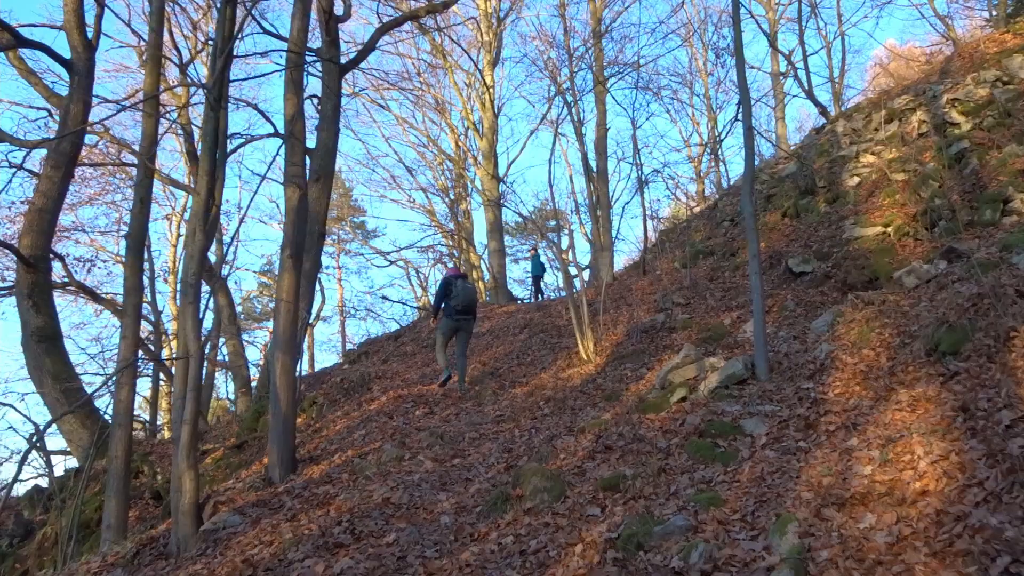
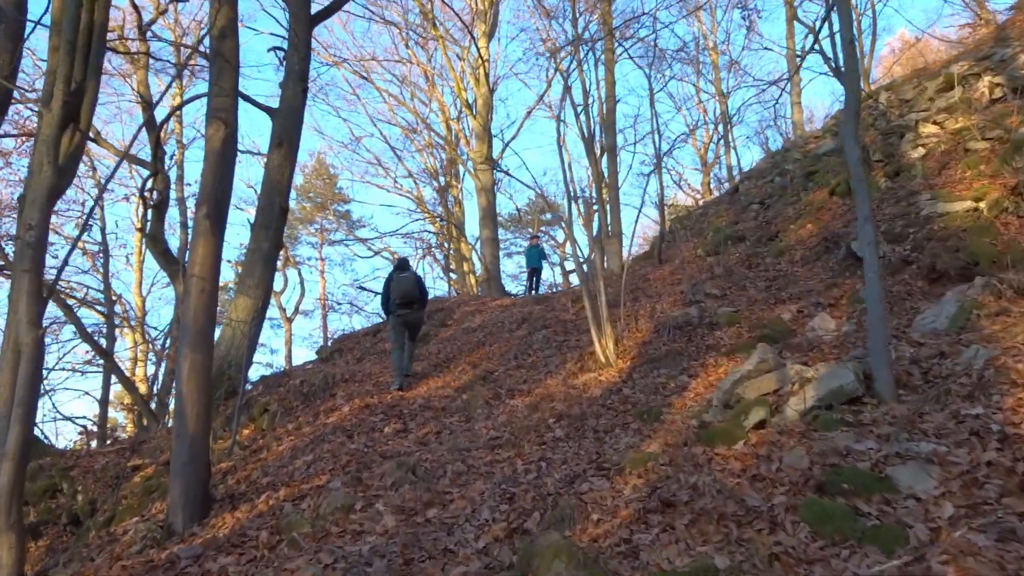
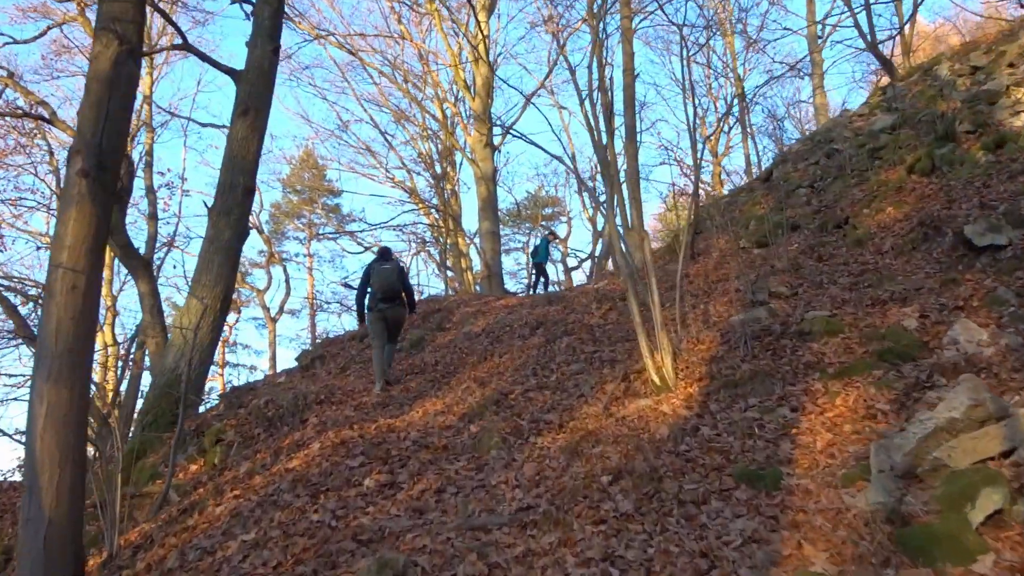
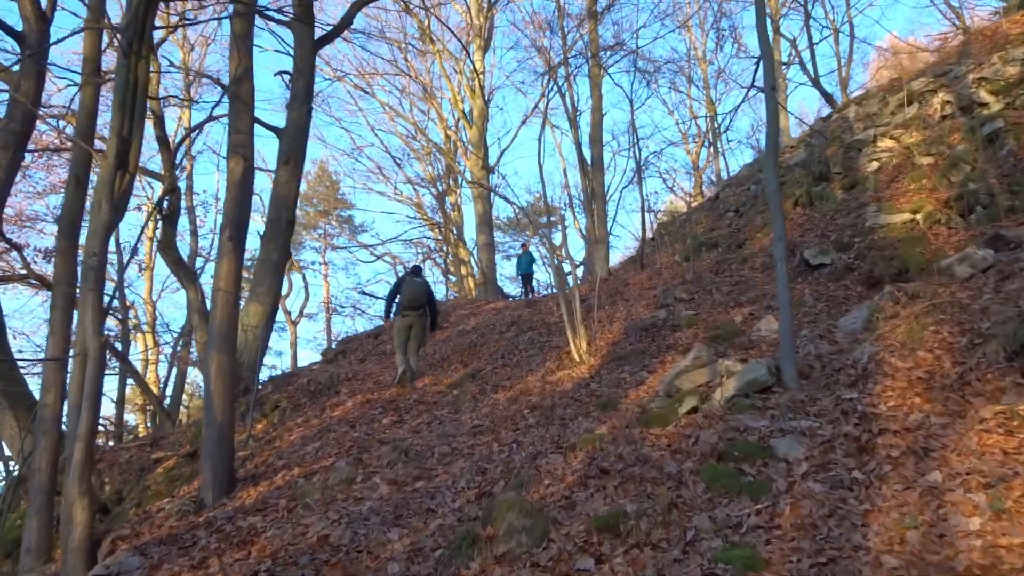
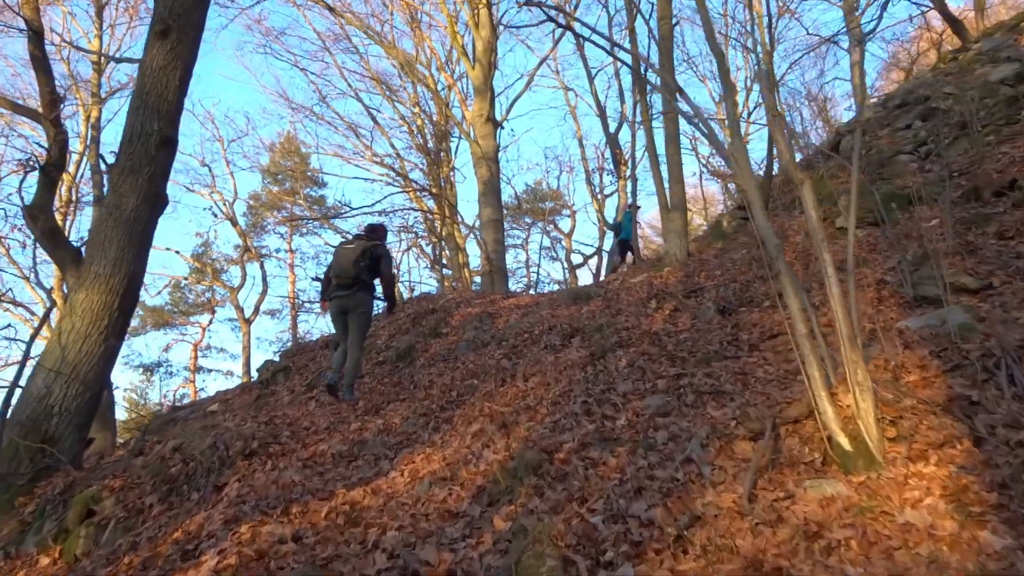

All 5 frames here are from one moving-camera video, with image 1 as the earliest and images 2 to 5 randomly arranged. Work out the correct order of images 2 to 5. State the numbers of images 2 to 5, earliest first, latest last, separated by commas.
4, 2, 3, 5
